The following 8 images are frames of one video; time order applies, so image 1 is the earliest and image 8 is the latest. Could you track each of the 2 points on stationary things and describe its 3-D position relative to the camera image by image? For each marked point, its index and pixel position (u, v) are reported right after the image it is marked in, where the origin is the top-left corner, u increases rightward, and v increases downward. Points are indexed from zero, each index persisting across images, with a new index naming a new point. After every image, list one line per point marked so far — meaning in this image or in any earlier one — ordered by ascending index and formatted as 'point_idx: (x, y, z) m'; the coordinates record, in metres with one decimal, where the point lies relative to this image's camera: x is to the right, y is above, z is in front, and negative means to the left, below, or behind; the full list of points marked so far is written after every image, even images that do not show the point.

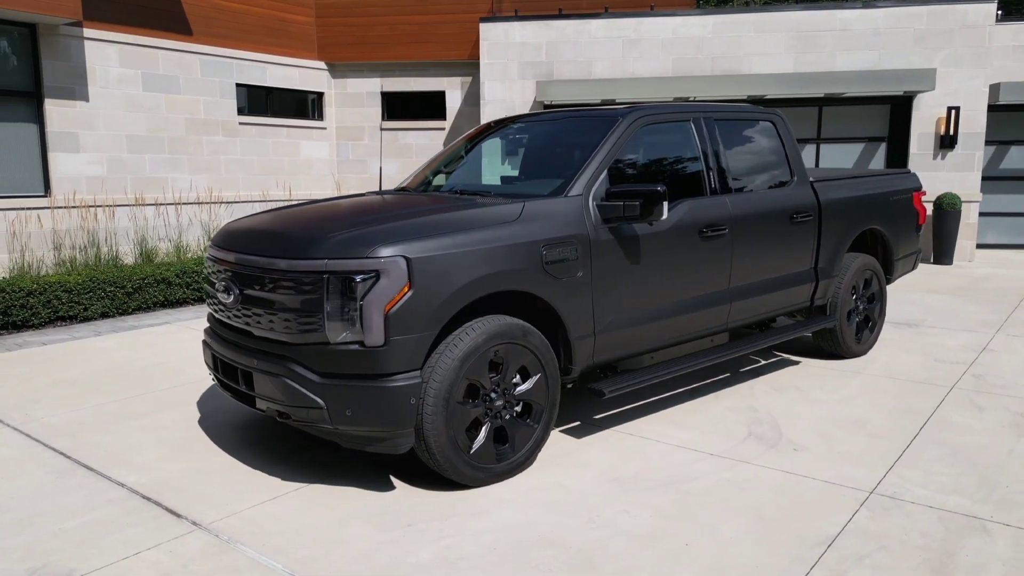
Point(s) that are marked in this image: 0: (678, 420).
0: (+1.1, -0.9, +4.9) m
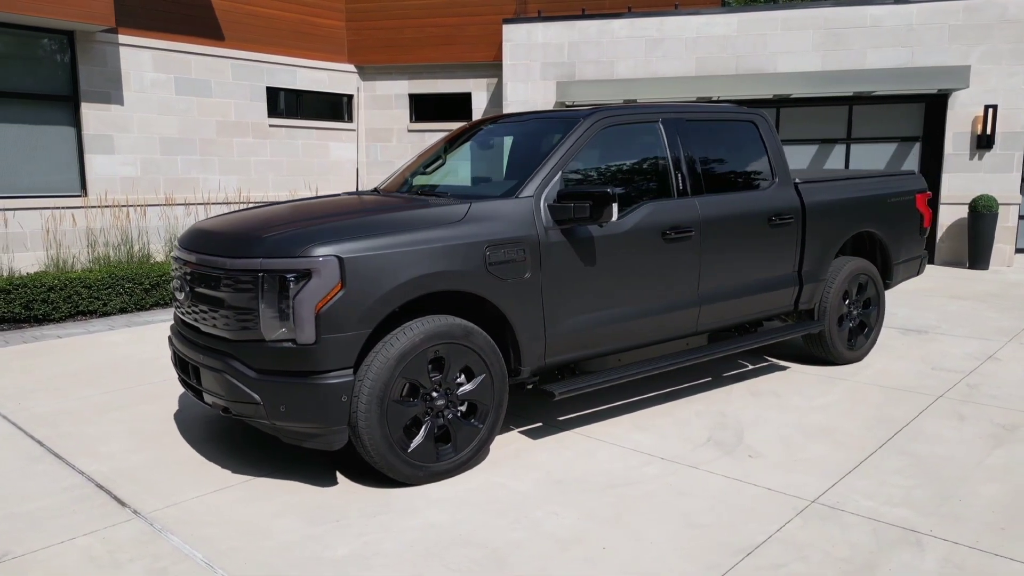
0: (+0.8, -0.9, +4.9) m
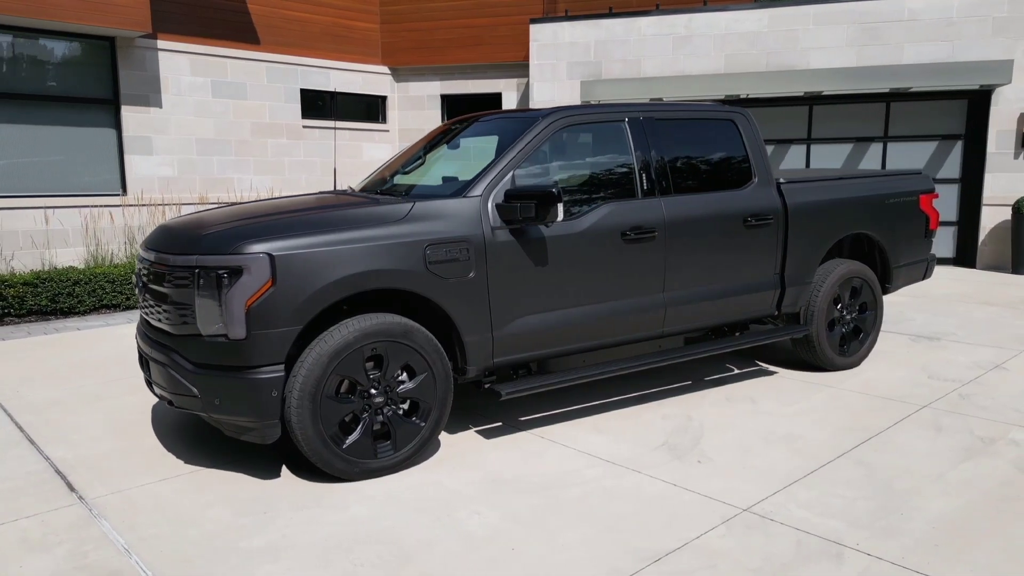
0: (+0.6, -0.9, +4.8) m
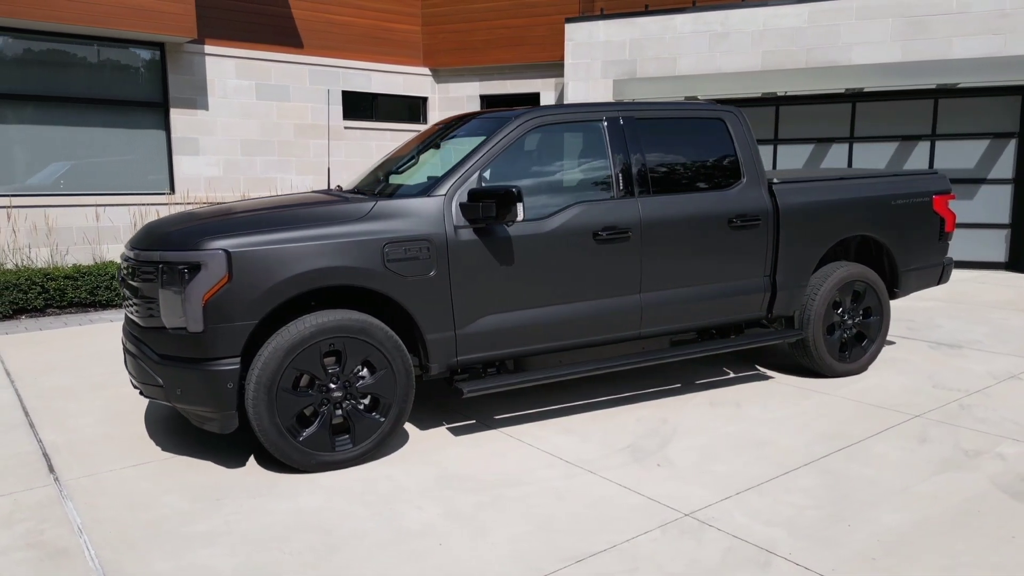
0: (+0.4, -0.9, +4.8) m
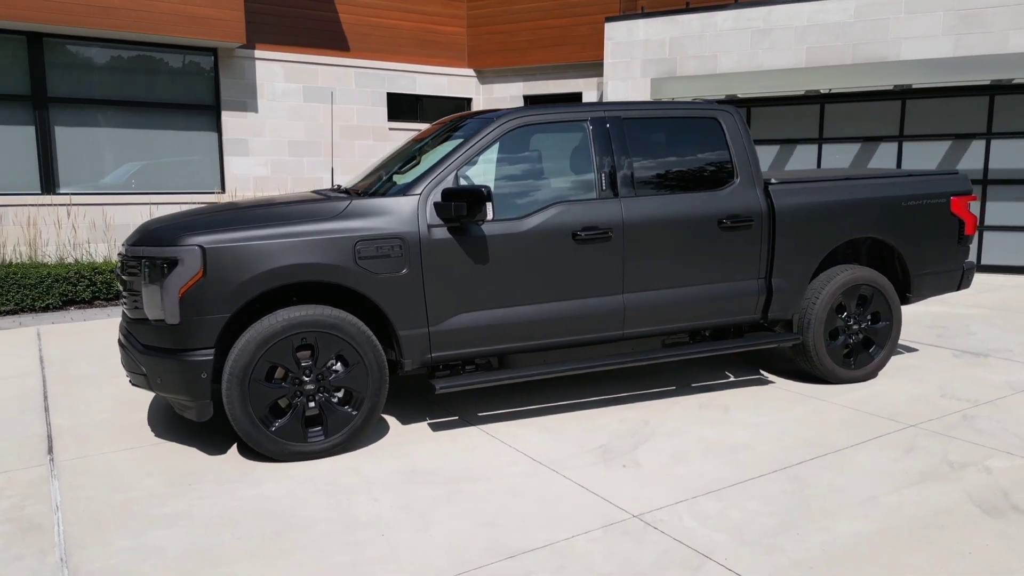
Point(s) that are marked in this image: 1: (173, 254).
0: (+0.3, -0.9, +4.8) m
1: (-1.8, +0.2, +4.0) m
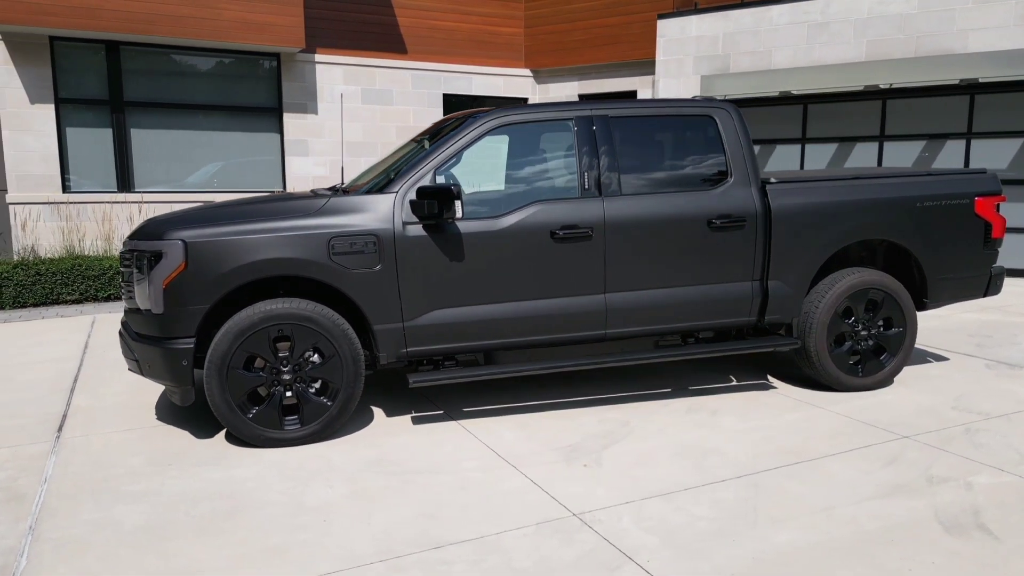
0: (+0.1, -0.9, +4.8) m
1: (-2.0, +0.2, +4.2) m
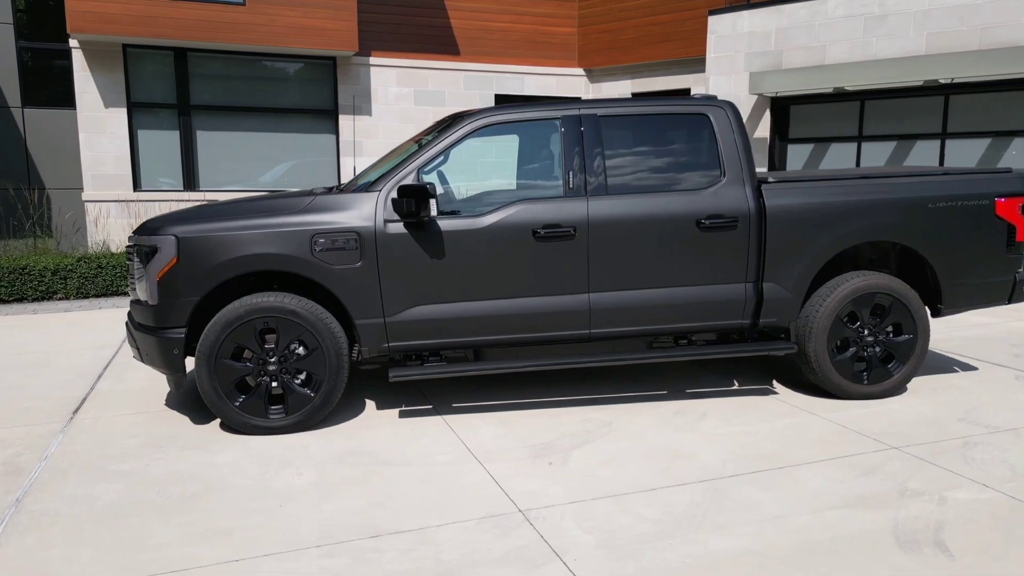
0: (0.0, -0.9, +4.9) m
1: (-2.2, +0.3, +4.5) m
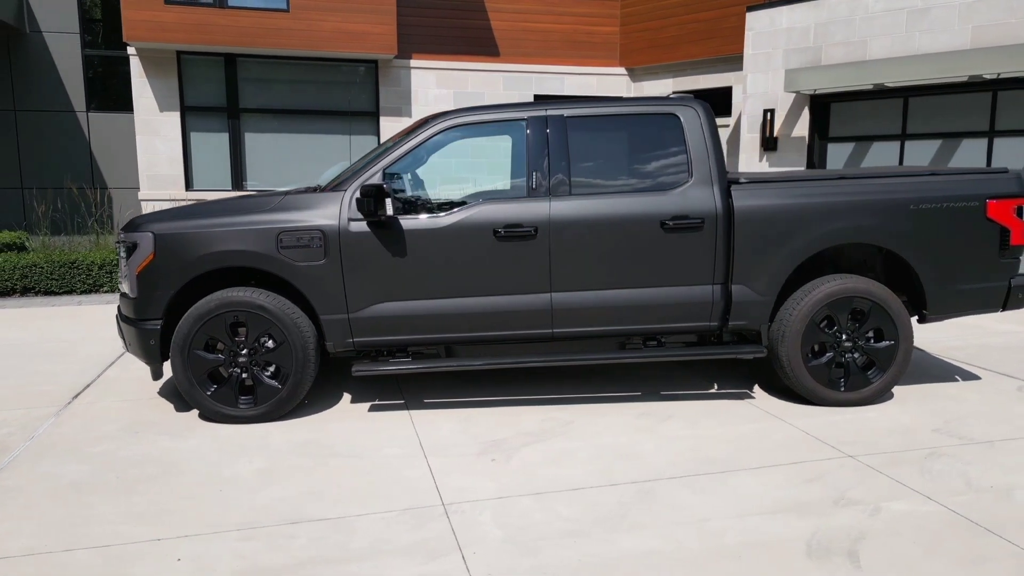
0: (-0.2, -0.9, +5.0) m
1: (-2.4, +0.3, +4.8) m
